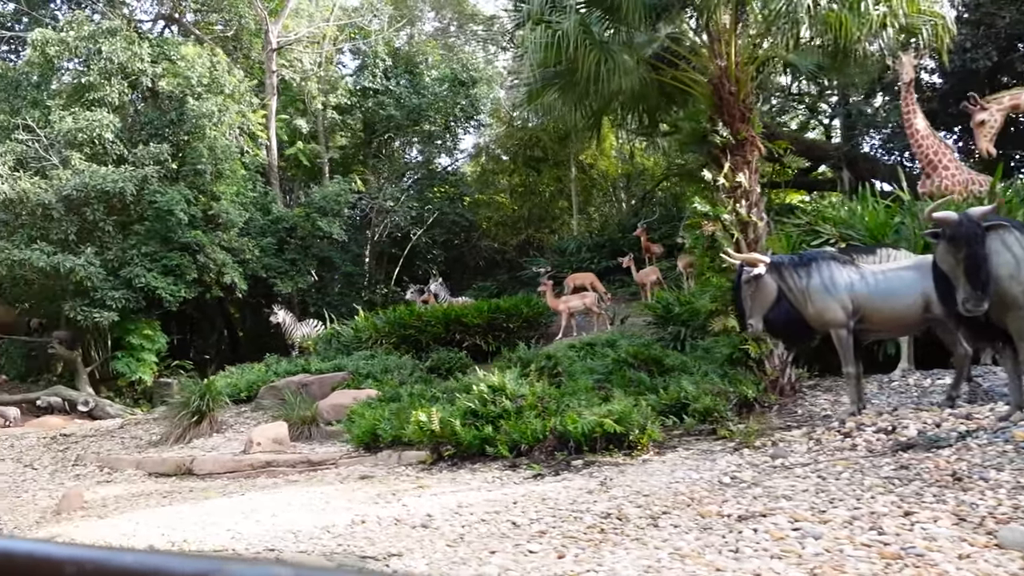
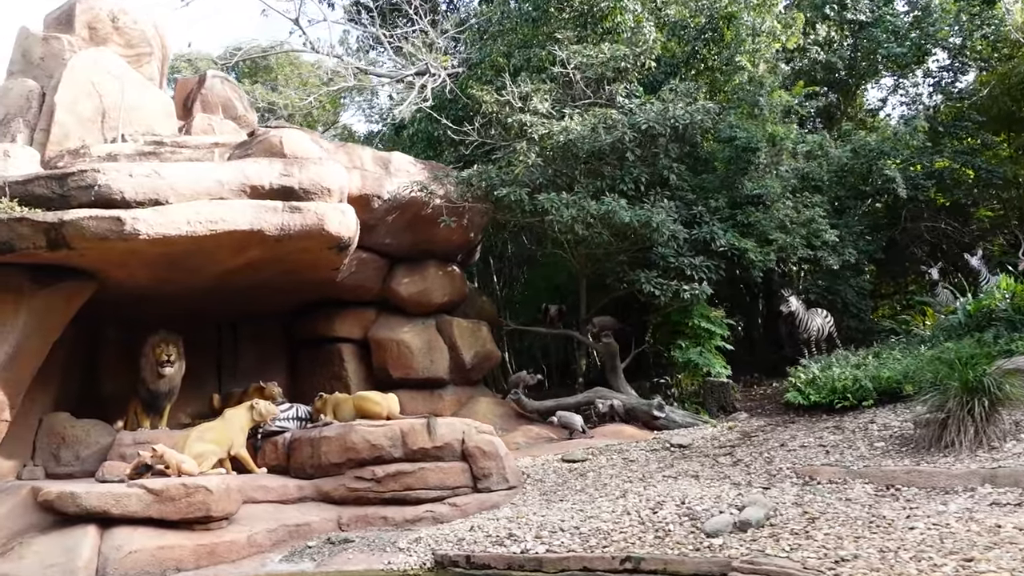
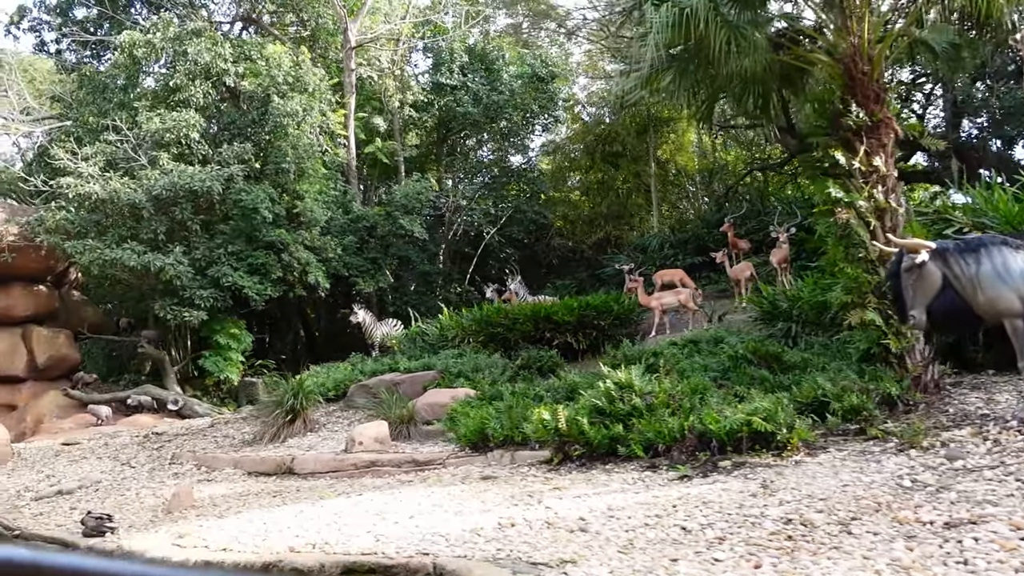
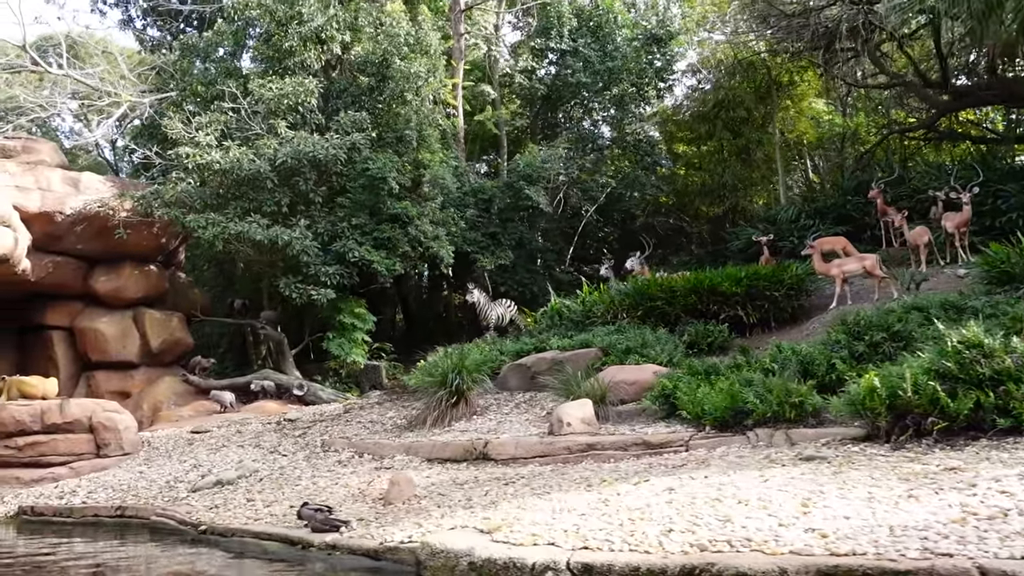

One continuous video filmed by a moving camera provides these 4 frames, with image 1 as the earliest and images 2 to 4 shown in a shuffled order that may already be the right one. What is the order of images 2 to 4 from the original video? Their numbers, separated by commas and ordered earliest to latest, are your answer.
3, 4, 2
